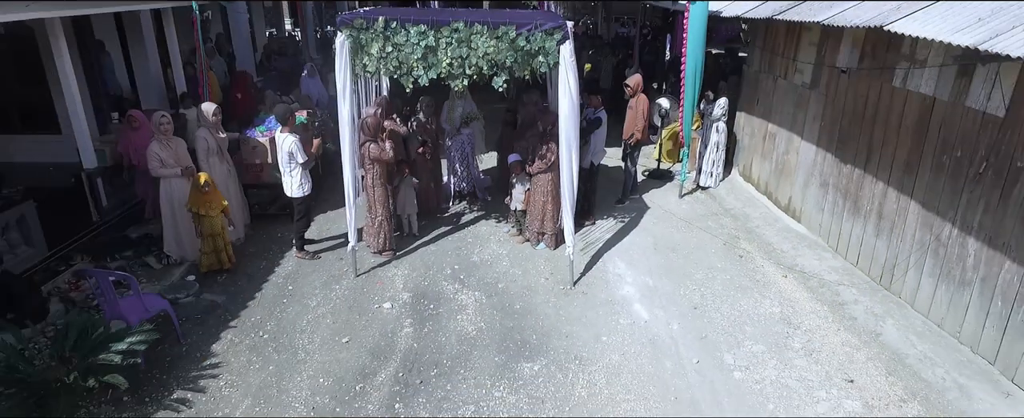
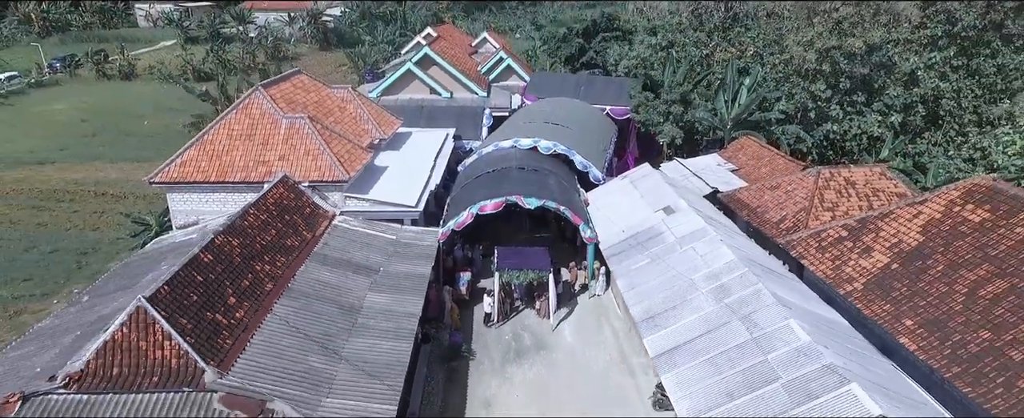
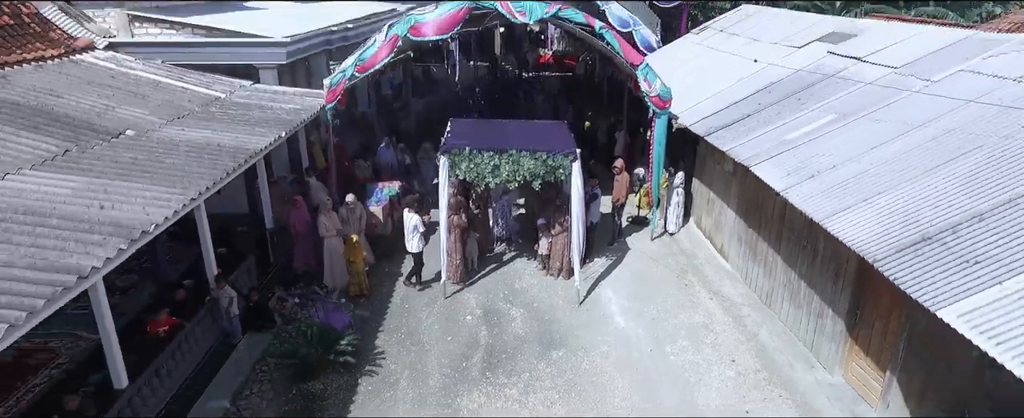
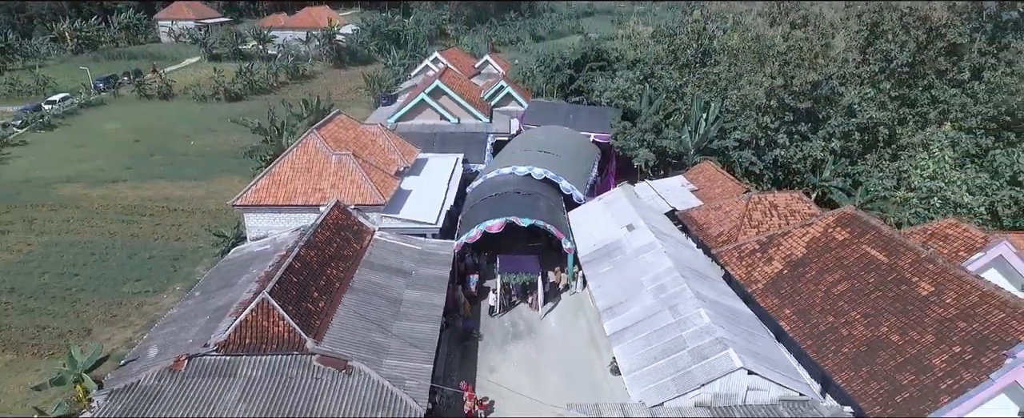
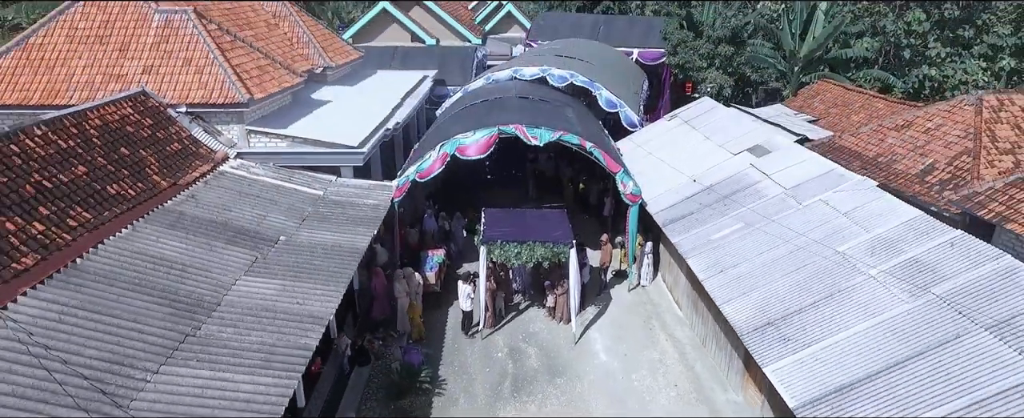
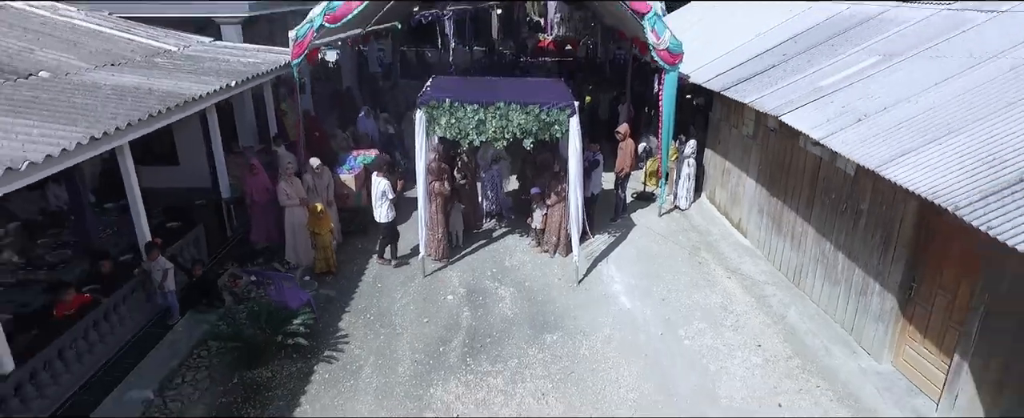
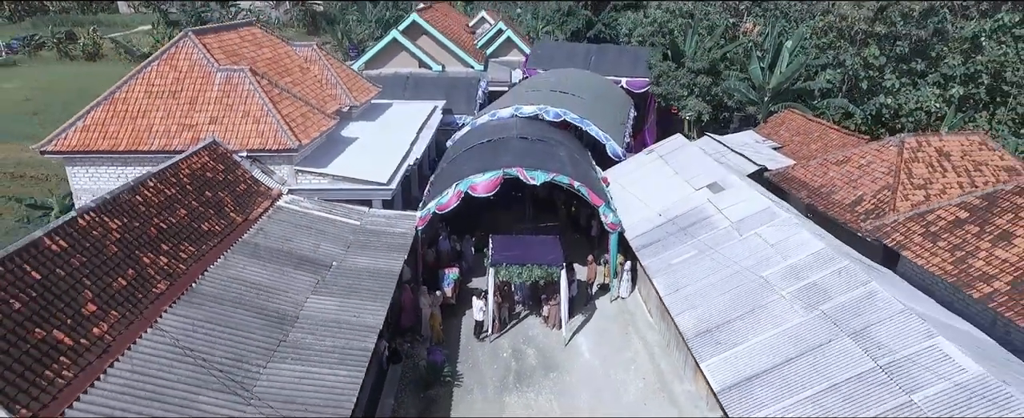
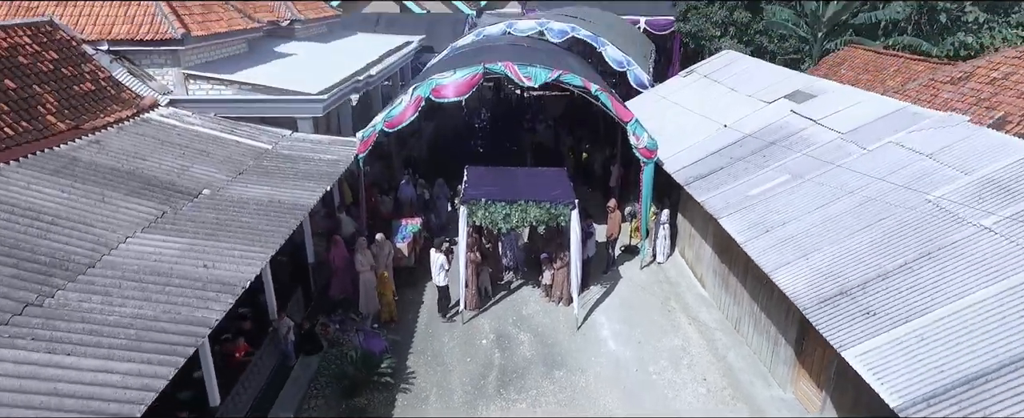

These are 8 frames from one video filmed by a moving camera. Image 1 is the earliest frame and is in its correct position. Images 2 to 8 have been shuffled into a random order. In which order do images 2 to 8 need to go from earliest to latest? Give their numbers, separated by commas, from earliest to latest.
6, 3, 8, 5, 7, 2, 4
